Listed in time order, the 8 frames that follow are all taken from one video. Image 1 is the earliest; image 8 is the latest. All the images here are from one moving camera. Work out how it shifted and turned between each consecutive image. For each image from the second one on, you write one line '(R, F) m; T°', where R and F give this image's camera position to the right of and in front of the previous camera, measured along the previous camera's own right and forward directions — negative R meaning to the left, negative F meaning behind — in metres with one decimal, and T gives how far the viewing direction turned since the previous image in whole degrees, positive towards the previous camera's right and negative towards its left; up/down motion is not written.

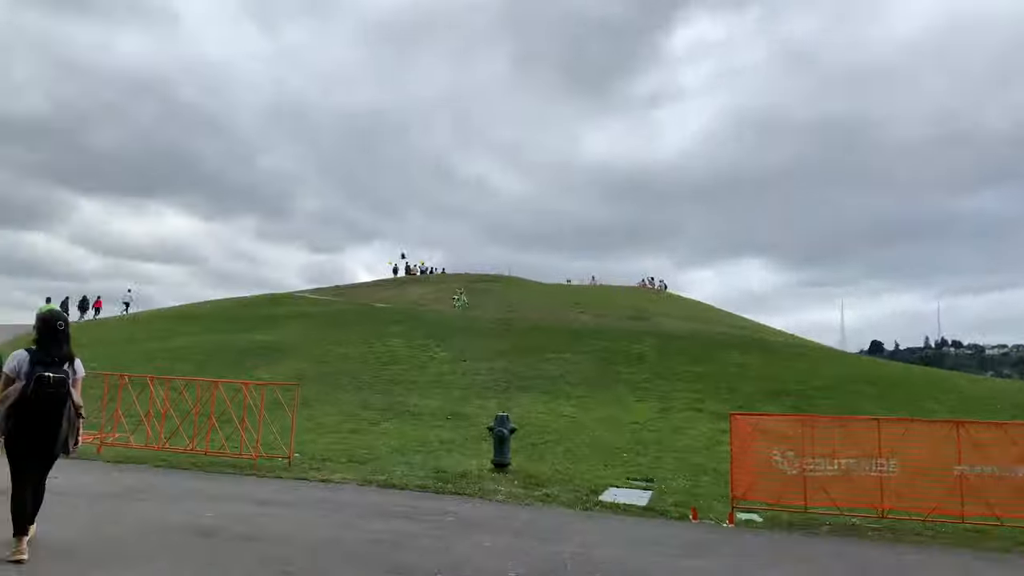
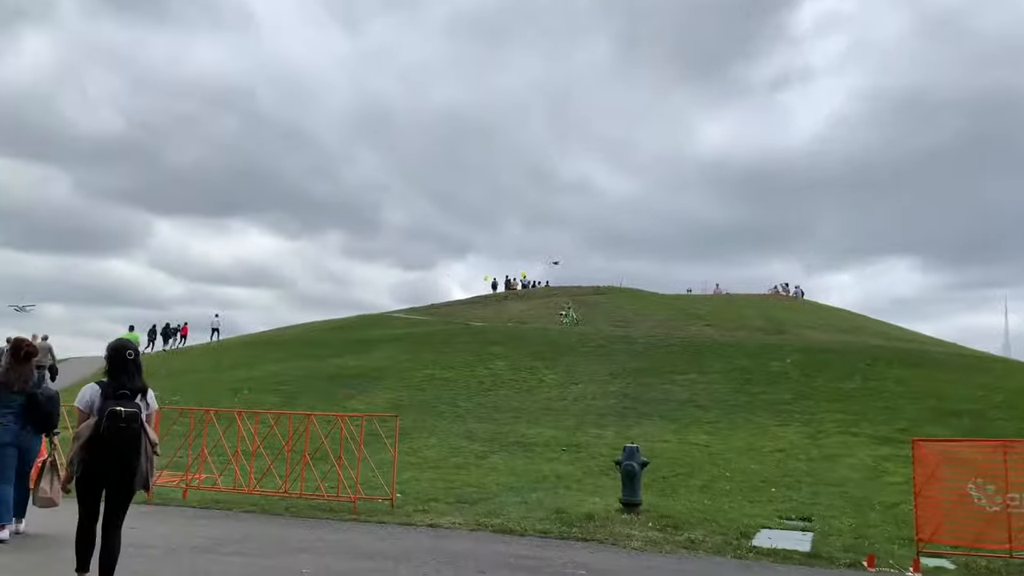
(-0.3, +1.7) m; -7°
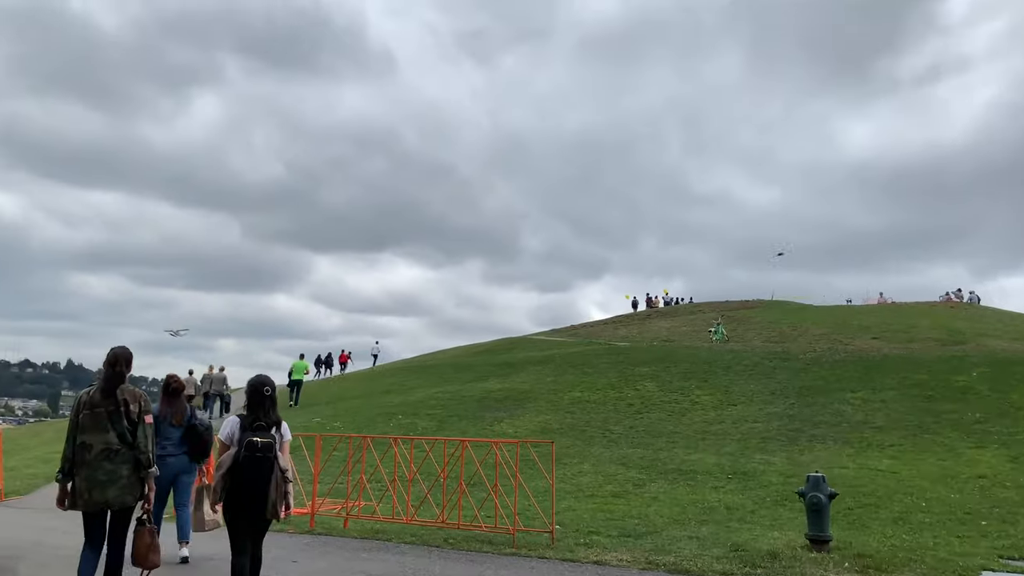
(-0.3, +0.7) m; -9°
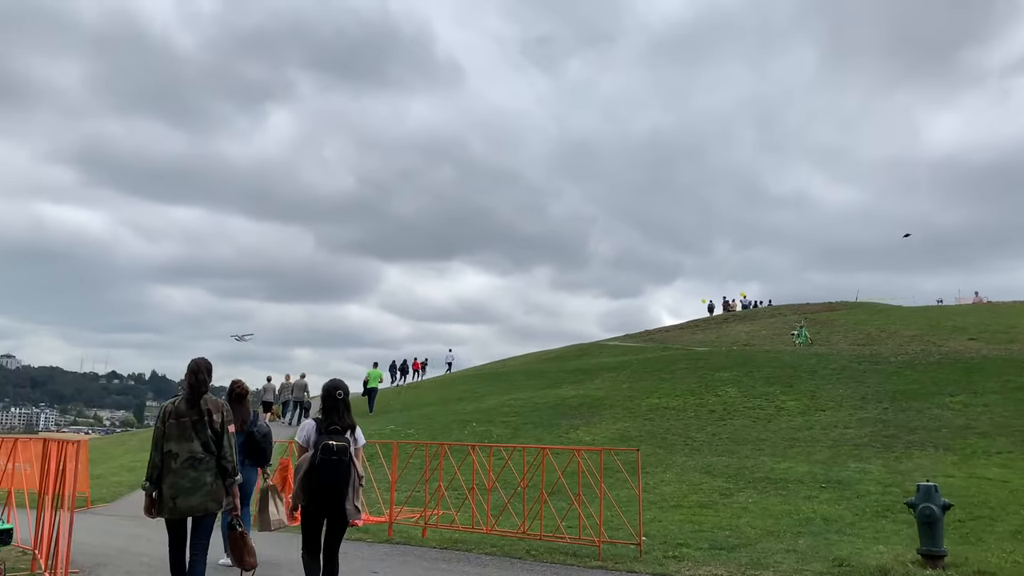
(-0.2, +0.4) m; -5°
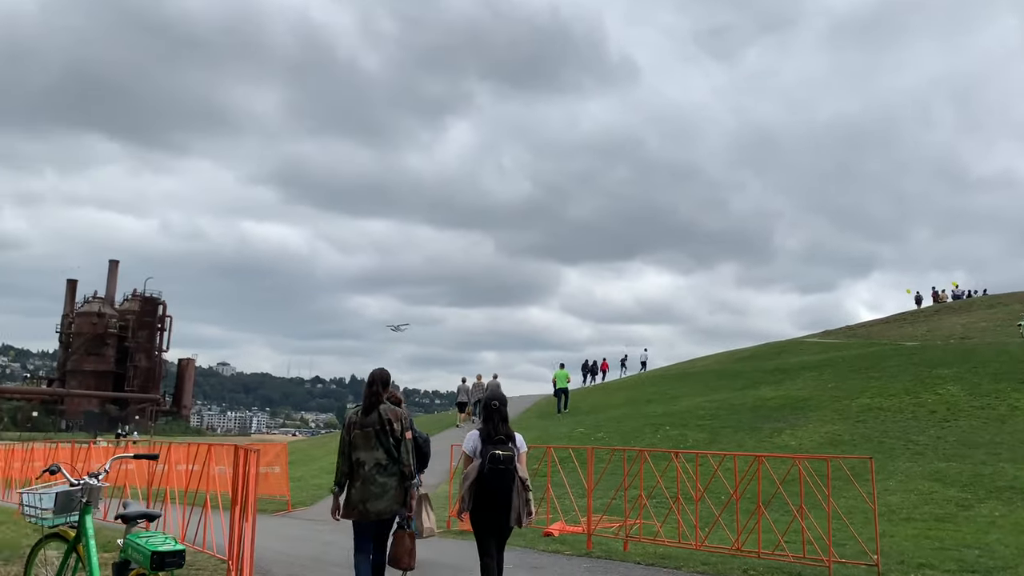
(-0.3, +0.4) m; -12°
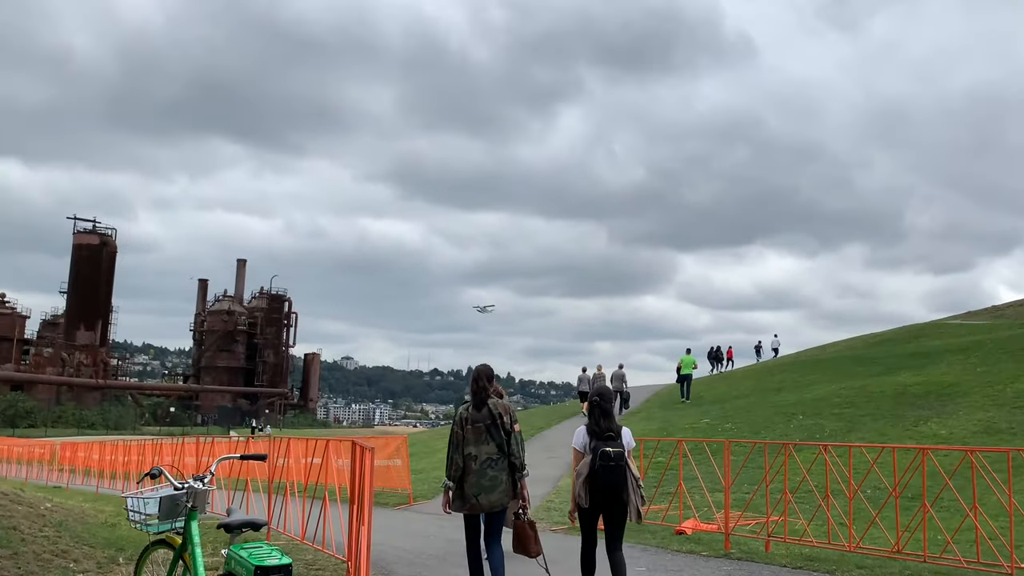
(-0.1, +0.9) m; -8°
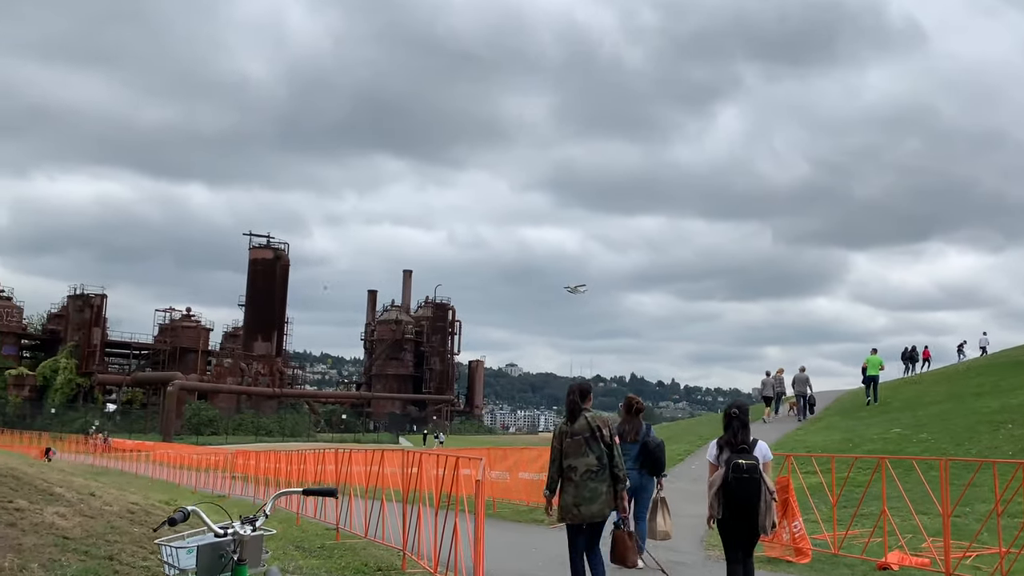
(-0.1, +0.9) m; -11°
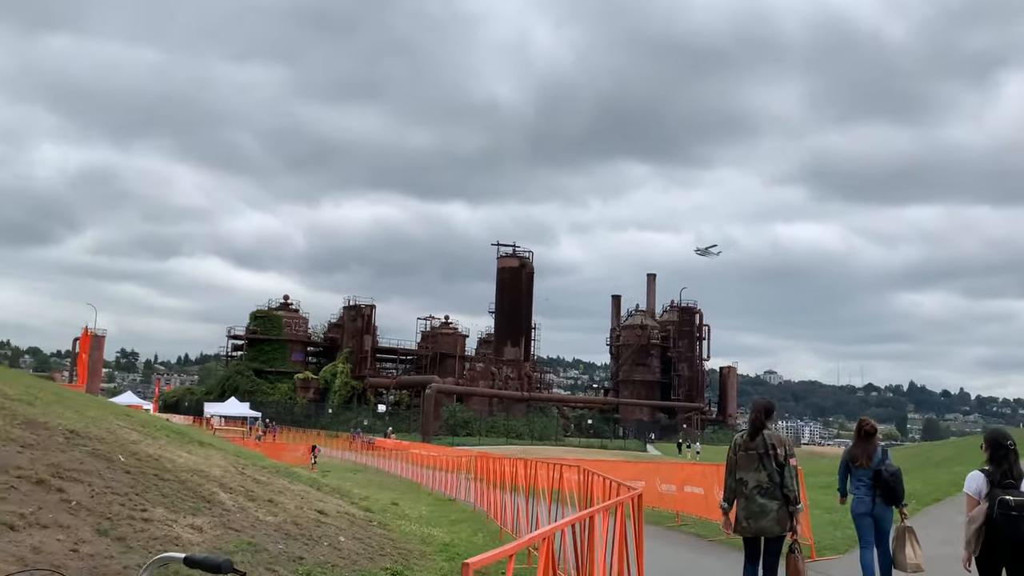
(+0.1, +0.5) m; -17°
